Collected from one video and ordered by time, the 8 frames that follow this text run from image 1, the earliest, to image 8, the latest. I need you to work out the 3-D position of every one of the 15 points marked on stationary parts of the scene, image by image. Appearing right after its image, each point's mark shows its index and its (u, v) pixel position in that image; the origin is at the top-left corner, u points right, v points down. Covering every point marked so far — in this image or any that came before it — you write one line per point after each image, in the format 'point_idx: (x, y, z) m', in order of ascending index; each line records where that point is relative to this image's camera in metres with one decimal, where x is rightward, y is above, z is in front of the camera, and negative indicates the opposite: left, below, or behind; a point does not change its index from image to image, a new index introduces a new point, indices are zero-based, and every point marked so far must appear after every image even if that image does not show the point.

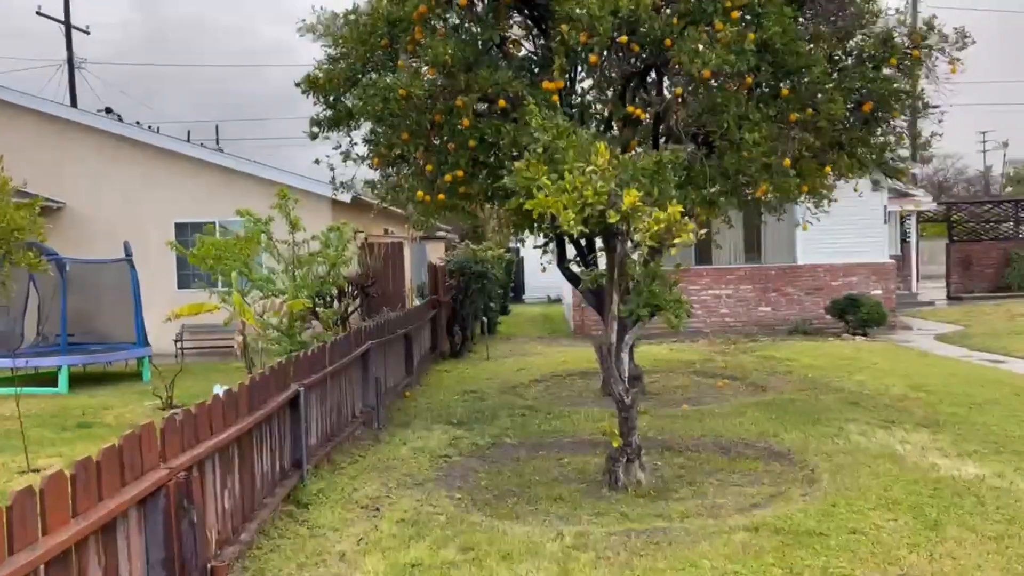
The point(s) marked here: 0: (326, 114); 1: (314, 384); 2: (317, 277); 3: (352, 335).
0: (-2.1, +2.0, +9.4) m
1: (-1.6, -0.8, +6.7) m
2: (-2.7, +0.2, +11.5) m
3: (-1.6, -0.5, +8.3) m
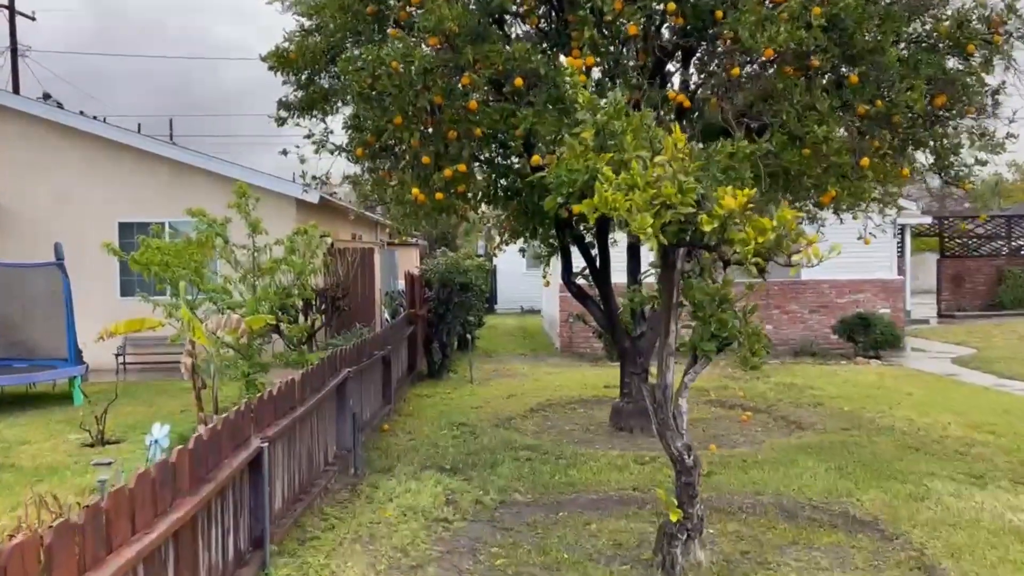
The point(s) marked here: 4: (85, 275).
0: (-2.0, +1.8, +7.9) m
1: (-1.5, -0.9, +5.2) m
2: (-2.8, 0.0, +9.9) m
3: (-1.5, -0.6, +6.8) m
4: (-6.9, +0.2, +13.4) m
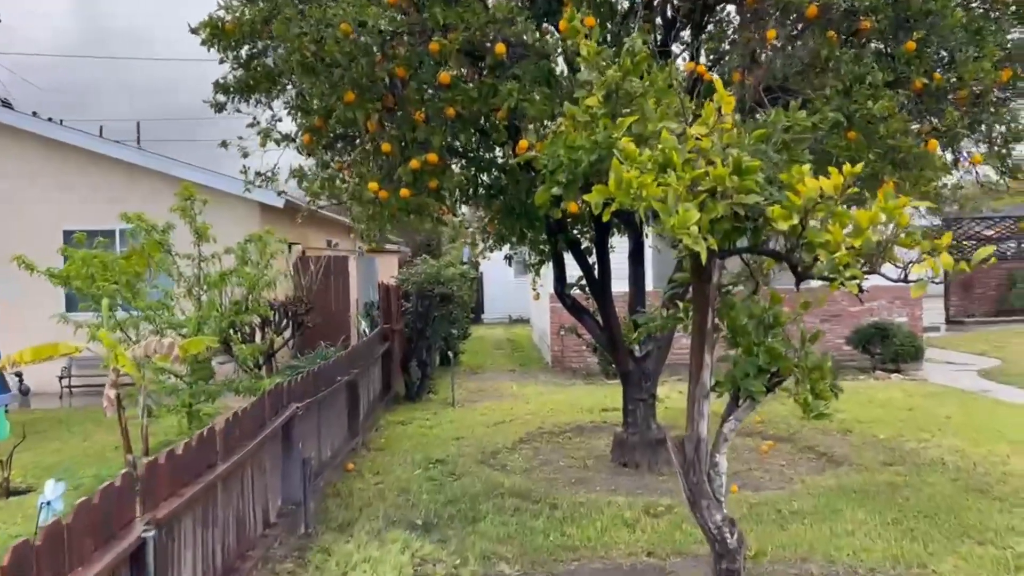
0: (-2.2, +1.7, +6.6) m
1: (-1.5, -1.0, +3.9) m
2: (-2.9, -0.2, +8.6) m
3: (-1.6, -0.7, +5.5) m
4: (-7.1, 0.0, +12.1) m
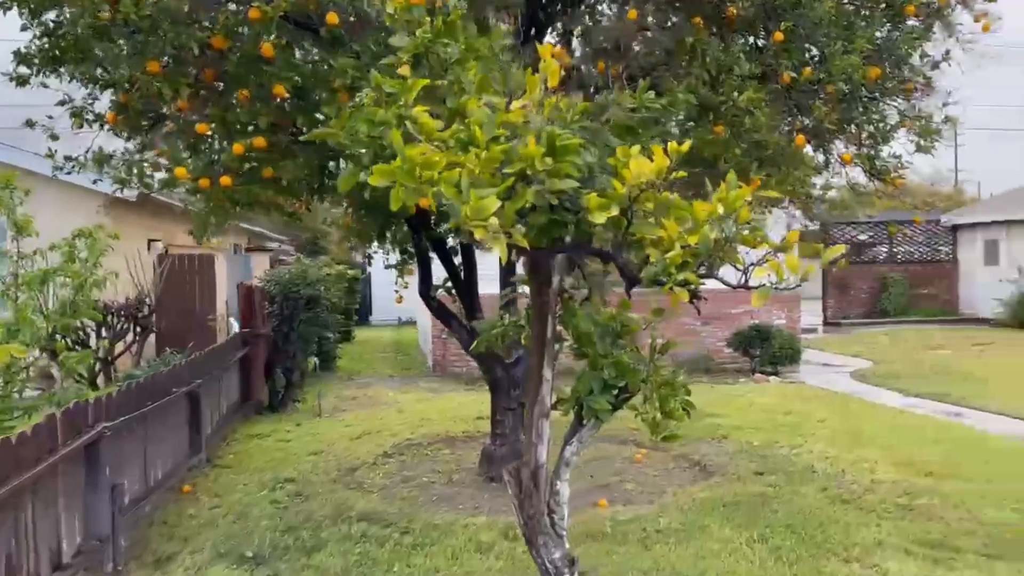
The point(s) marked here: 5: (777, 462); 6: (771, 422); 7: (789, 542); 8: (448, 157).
0: (-3.3, +1.7, +5.7) m
1: (-2.3, -1.0, +3.2) m
2: (-4.2, -0.2, +7.6) m
3: (-2.6, -0.8, +4.7) m
4: (-8.8, 0.0, +10.6) m
5: (+2.4, -1.6, +7.4) m
6: (+2.9, -1.5, +9.2) m
7: (+1.7, -1.6, +5.2) m
8: (-0.2, +0.3, +2.1) m
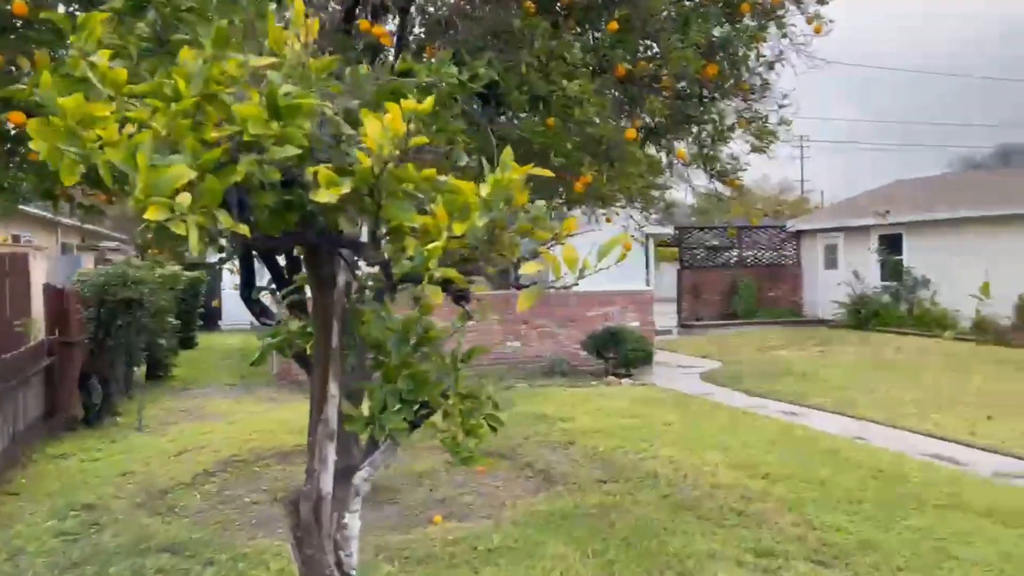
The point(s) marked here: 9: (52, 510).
0: (-4.3, +1.7, +4.7) m
1: (-3.0, -1.0, +2.3) m
2: (-5.6, -0.2, +6.4) m
3: (-3.5, -0.8, +3.8) m
4: (-10.6, 0.0, +8.6) m
5: (+0.9, -1.6, +7.2) m
6: (+1.2, -1.5, +9.1) m
7: (+0.7, -1.6, +5.0) m
8: (-0.7, +0.3, +1.6) m
9: (-3.5, -1.7, +6.3) m
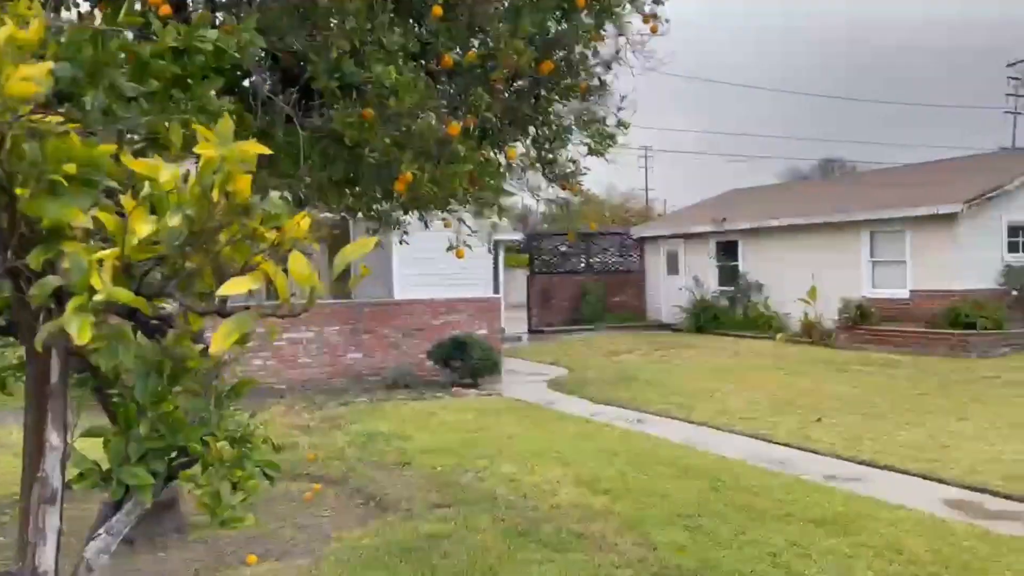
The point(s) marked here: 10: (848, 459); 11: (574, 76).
0: (-5.2, +1.6, +3.4) m
1: (-3.5, -1.1, +1.3) m
2: (-6.7, -0.3, +4.9) m
3: (-4.3, -0.8, +2.7) m
4: (-12.0, -0.2, +6.2) m
5: (-0.4, -1.6, +6.8) m
6: (-0.5, -1.6, +8.7) m
7: (-0.3, -1.7, +4.5) m
8: (-1.1, +0.3, +1.0) m
9: (-4.6, -1.8, +5.1) m
10: (+3.2, -1.6, +7.9) m
11: (+0.4, +1.5, +5.7) m
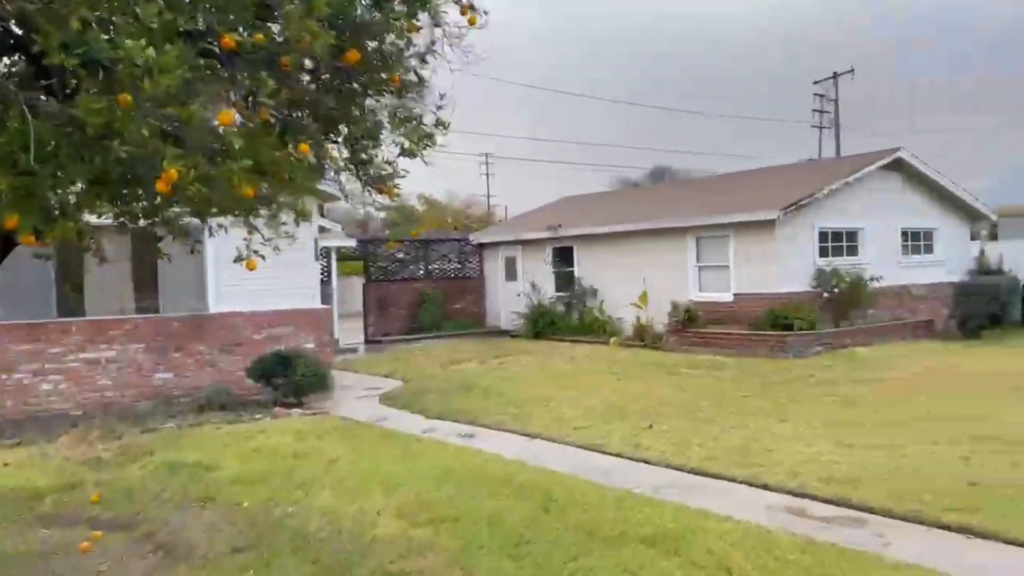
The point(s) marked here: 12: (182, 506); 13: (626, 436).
0: (-5.9, +1.4, +1.9) m
1: (-3.8, -1.2, +0.1) m
2: (-7.7, -0.5, +3.0) m
3: (-4.8, -1.0, +1.3) m
4: (-13.1, -0.4, +3.3) m
5: (-1.8, -1.8, +6.0) m
6: (-2.3, -1.7, +7.9) m
7: (-1.3, -1.7, +3.8) m
8: (-1.4, +0.2, +0.2) m
9: (-5.6, -1.9, +3.6) m
10: (+1.6, -1.7, +7.8) m
11: (-0.8, +1.4, +5.1) m
12: (-2.7, -1.8, +6.7) m
13: (+1.3, -1.6, +9.1) m
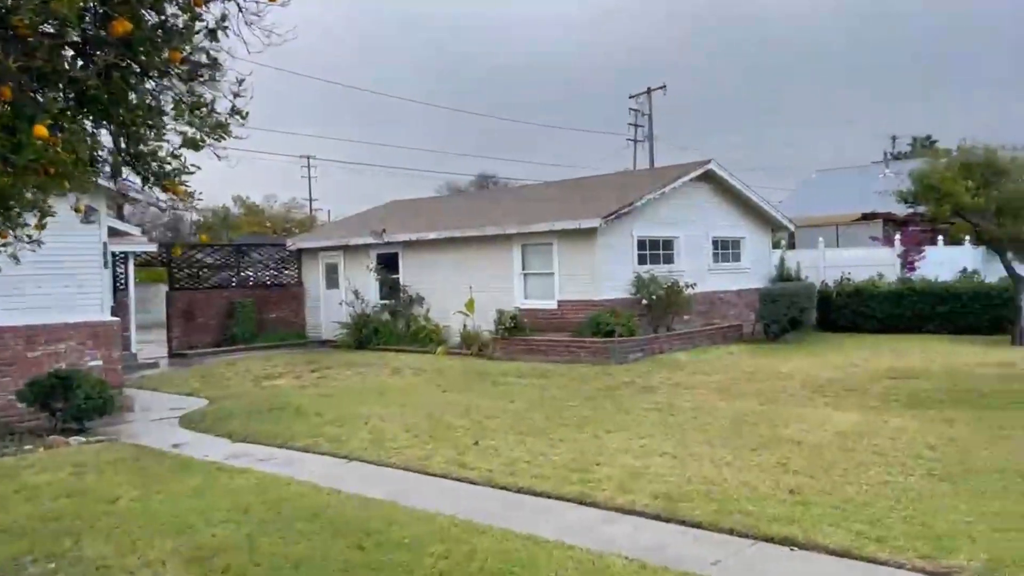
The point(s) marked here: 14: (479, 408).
0: (-6.2, +1.4, +0.1) m
1: (-3.7, -1.3, -1.3) m
2: (-8.1, -0.6, +0.8) m
3: (-4.9, -1.0, -0.3) m
4: (-13.5, -0.6, 0.0) m
5: (-3.0, -1.8, +5.0) m
6: (-3.8, -1.8, +6.7) m
7: (-2.0, -1.8, +2.9) m
8: (-1.4, +0.2, -0.6) m
9: (-6.2, -2.0, +1.8) m
10: (-0.1, -1.8, +7.4) m
11: (-1.8, +1.3, +4.3) m
12: (-4.0, -1.9, +5.5) m
13: (-0.6, -1.7, +8.6) m
14: (-0.5, -1.6, +11.4) m
